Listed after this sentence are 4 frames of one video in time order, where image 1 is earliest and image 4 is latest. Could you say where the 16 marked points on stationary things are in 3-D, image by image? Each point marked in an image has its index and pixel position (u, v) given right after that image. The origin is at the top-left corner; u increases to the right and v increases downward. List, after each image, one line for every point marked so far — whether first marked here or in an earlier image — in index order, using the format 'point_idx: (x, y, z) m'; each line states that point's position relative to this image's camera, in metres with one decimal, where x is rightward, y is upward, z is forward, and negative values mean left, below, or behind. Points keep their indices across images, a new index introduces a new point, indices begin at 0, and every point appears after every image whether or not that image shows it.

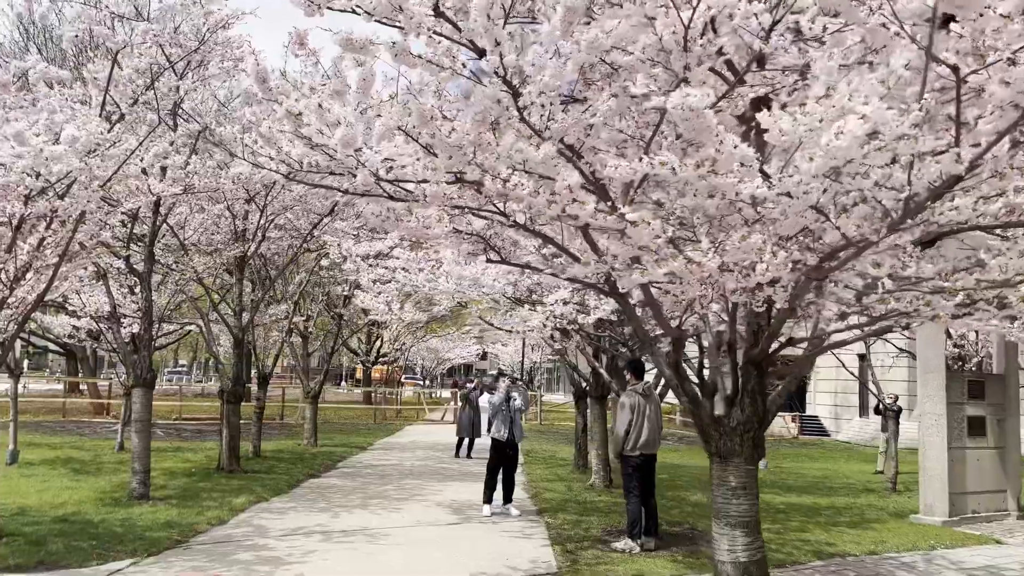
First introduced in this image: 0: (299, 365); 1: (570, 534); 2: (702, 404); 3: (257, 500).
0: (-4.8, -1.7, +18.2) m
1: (+0.6, -2.6, +8.5) m
2: (+1.2, -0.7, +5.1) m
3: (-3.1, -2.6, +9.9) m
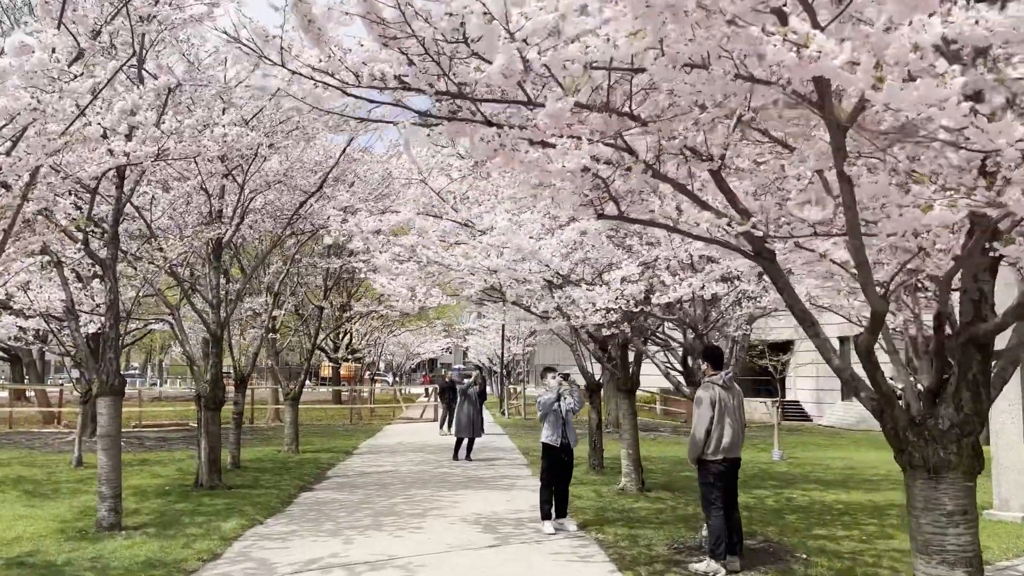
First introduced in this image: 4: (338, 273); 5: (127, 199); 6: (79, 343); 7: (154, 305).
0: (-4.9, -1.5, +16.6) m
1: (+1.1, -2.4, +7.2) m
2: (+1.8, -0.5, +3.8) m
3: (-2.7, -2.4, +8.4) m
4: (-3.4, +0.3, +16.0) m
5: (-3.8, +0.9, +8.0) m
6: (-4.5, -0.6, +8.4) m
7: (-6.1, -0.3, +14.0) m
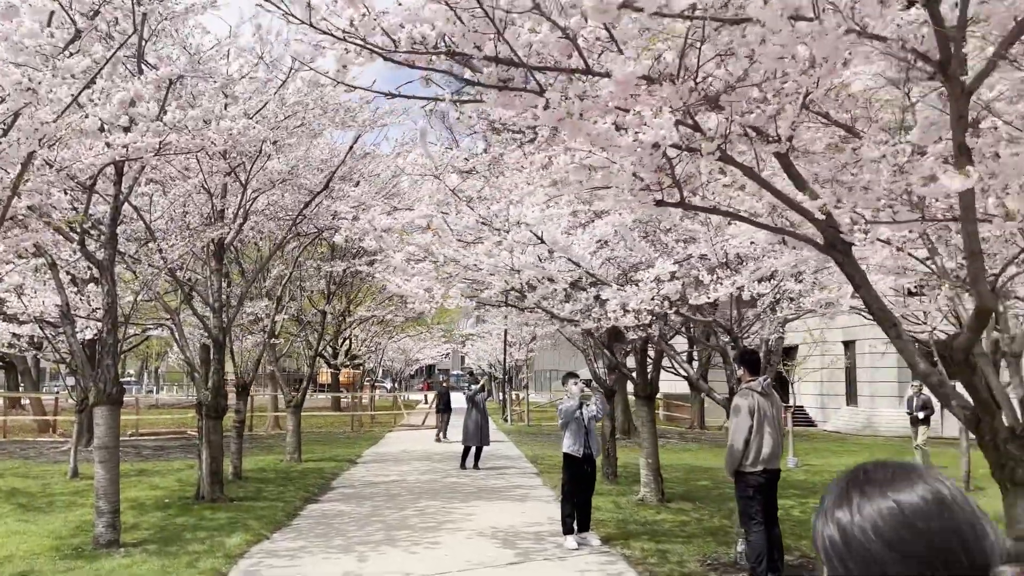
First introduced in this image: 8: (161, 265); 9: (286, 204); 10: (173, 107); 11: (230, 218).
0: (-4.7, -1.6, +16.2) m
1: (+1.3, -2.4, +6.8) m
2: (+2.0, -0.5, +3.4) m
3: (-2.5, -2.5, +8.0) m
4: (-3.3, +0.2, +15.5) m
5: (-3.6, +0.9, +7.6) m
6: (-4.3, -0.6, +8.0) m
7: (-6.0, -0.4, +13.5) m
8: (-4.0, +0.3, +9.3) m
9: (-3.0, +1.1, +10.9) m
10: (-3.3, +1.8, +7.9) m
11: (-3.4, +0.9, +9.9) m
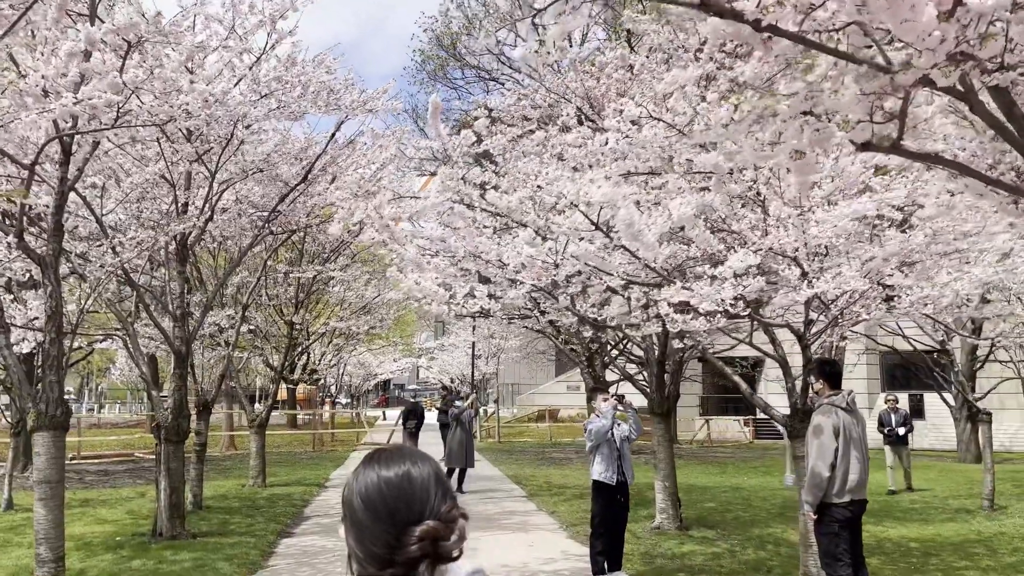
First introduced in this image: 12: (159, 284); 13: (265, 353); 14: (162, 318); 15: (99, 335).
0: (-5.0, -1.8, +14.8) m
1: (+1.5, -2.4, +5.8) m
2: (+2.5, -0.4, +2.5) m
3: (-2.3, -2.5, +6.7) m
4: (-3.5, +0.1, +14.3) m
5: (-3.4, +0.8, +6.4) m
6: (-4.1, -0.6, +6.7) m
7: (-6.1, -0.5, +12.1) m
8: (-3.9, +0.2, +8.0) m
9: (-3.0, +1.1, +9.7) m
10: (-3.1, +1.7, +6.7) m
11: (-3.3, +0.8, +8.6) m
12: (-4.5, 0.0, +10.3) m
13: (-4.8, -1.3, +15.7) m
14: (-4.8, -0.4, +11.1) m
15: (-5.0, -0.6, +9.8) m
